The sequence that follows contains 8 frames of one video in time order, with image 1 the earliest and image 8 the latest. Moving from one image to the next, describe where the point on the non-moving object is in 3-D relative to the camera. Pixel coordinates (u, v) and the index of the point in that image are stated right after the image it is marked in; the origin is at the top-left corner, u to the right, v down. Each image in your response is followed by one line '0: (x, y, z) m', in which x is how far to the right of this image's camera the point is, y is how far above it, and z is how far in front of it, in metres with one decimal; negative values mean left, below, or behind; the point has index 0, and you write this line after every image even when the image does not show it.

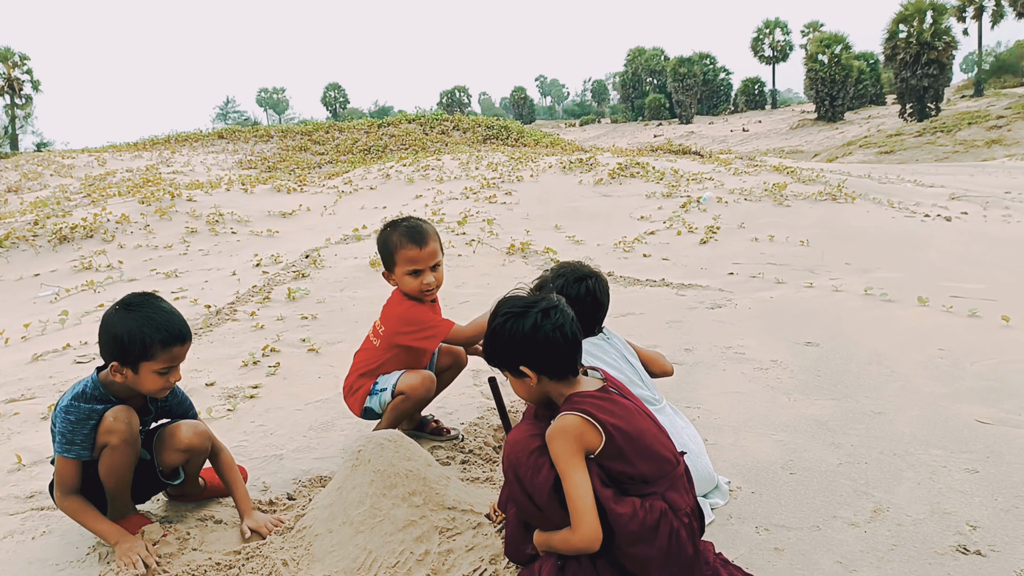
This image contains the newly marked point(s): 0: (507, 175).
0: (0.0, +1.1, +8.9) m
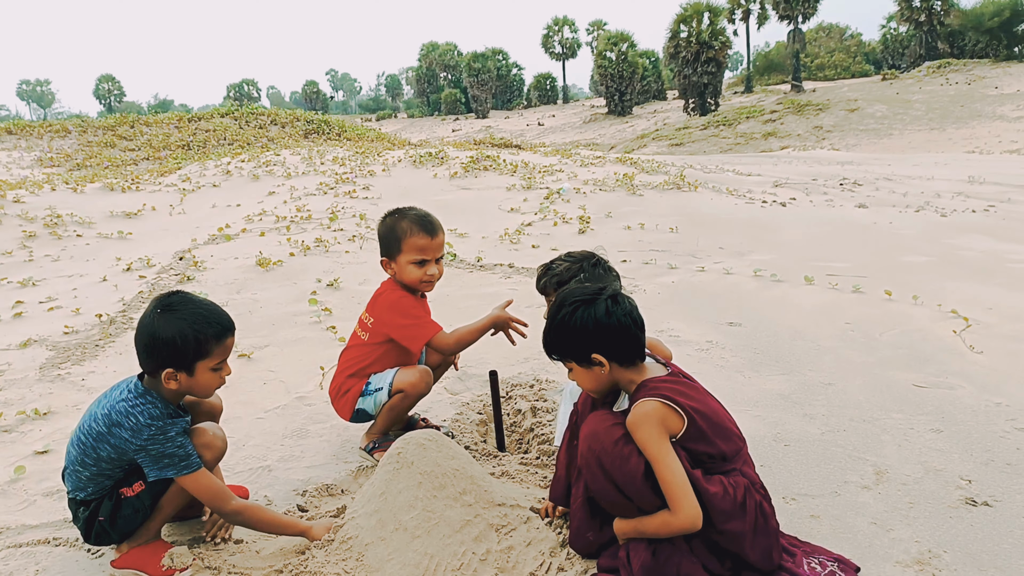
0: (-1.5, +1.1, +8.7) m
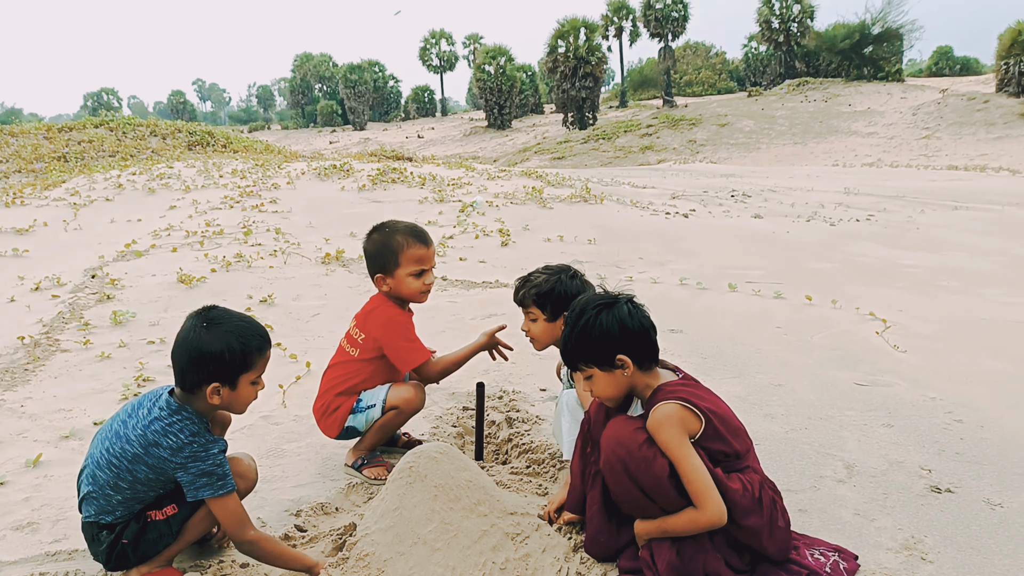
0: (-2.3, +1.0, +8.5) m
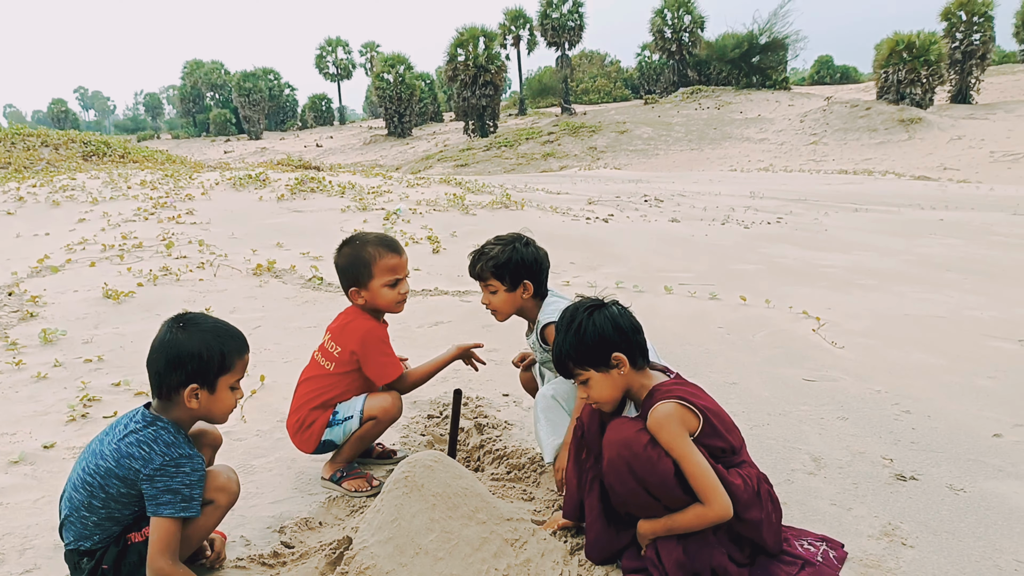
0: (-3.1, +0.9, +8.3) m
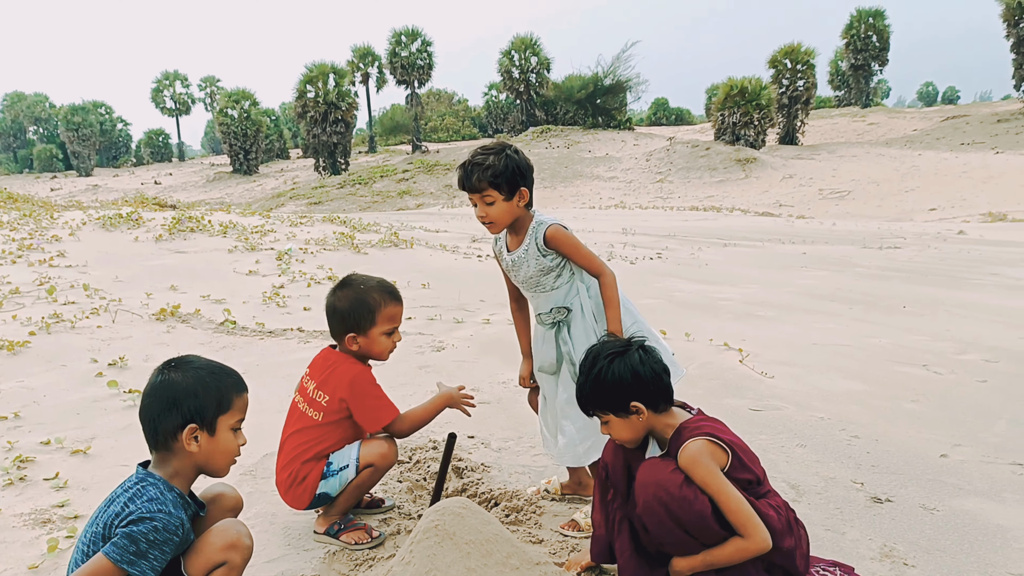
0: (-4.0, +0.5, +7.7) m
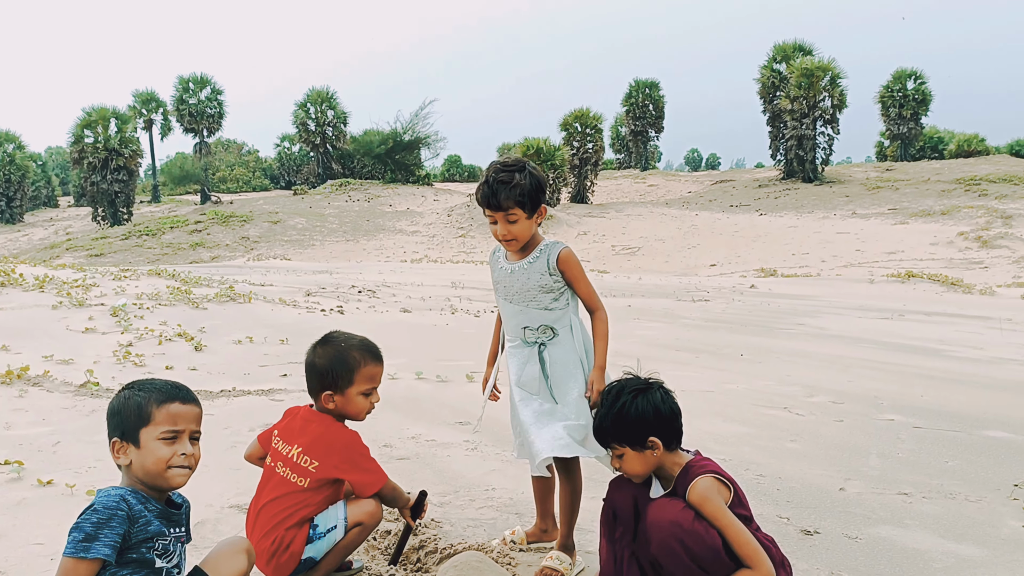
0: (-5.2, 0.0, +6.8) m
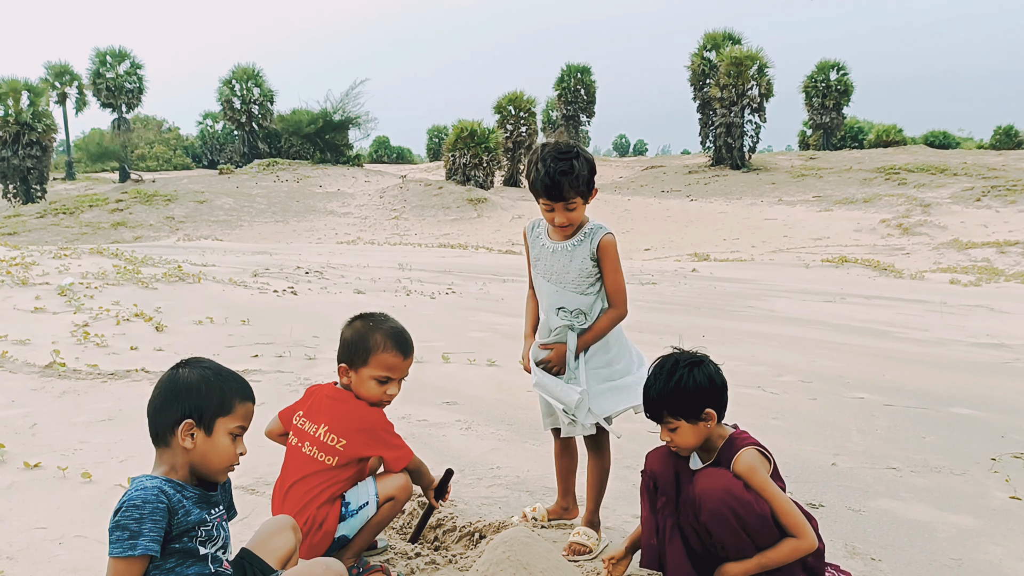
0: (-5.4, +0.2, +6.3) m
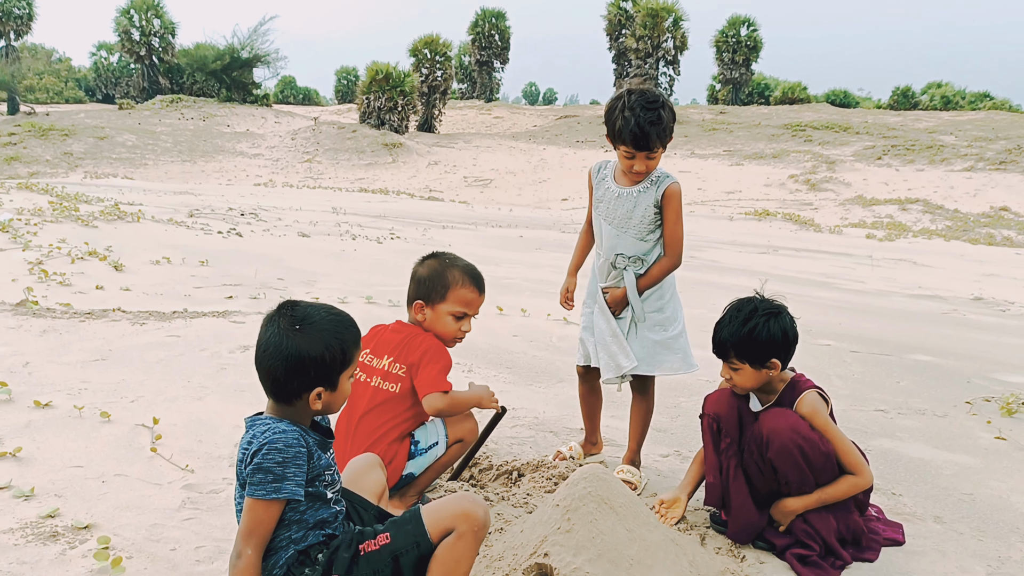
0: (-5.6, +0.6, +5.8) m
